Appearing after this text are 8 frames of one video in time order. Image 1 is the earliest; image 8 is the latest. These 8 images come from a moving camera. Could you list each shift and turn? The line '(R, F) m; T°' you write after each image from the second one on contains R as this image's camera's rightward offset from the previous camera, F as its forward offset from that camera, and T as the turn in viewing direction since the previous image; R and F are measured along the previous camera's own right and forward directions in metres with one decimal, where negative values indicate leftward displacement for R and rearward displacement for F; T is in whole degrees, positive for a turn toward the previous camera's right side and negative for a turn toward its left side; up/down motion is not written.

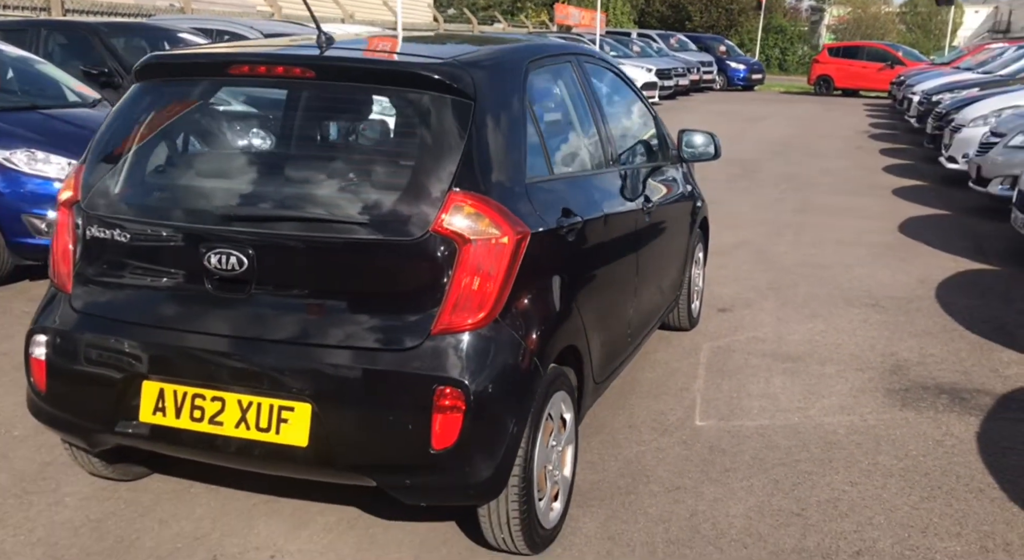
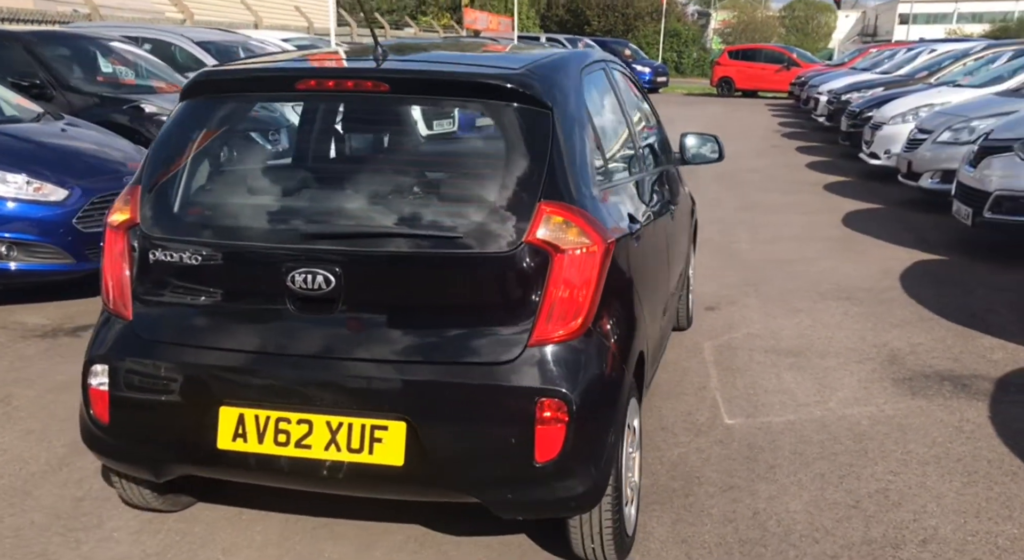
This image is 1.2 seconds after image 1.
(-0.5, +0.1) m; +6°
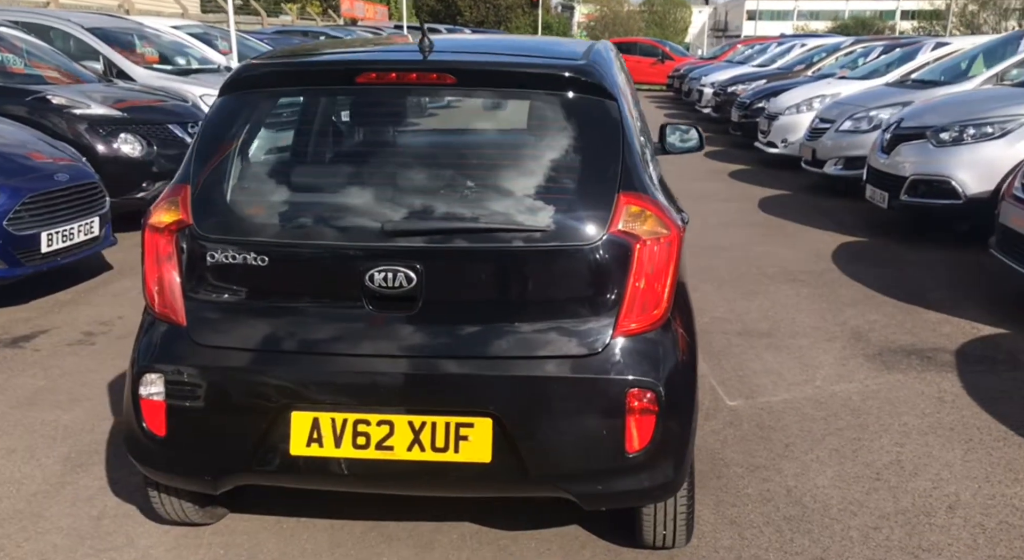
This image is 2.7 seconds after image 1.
(-0.6, +0.1) m; +8°
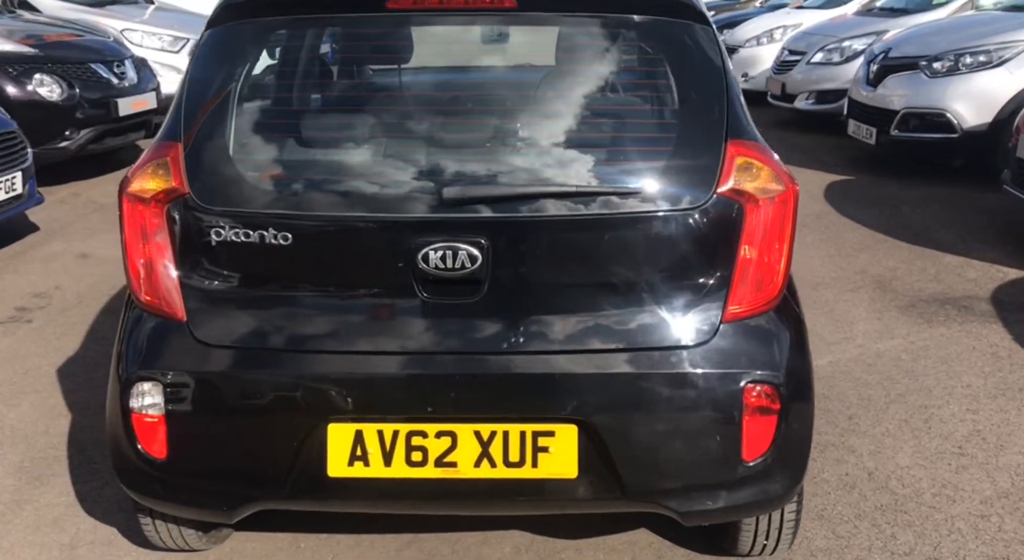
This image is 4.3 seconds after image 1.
(-0.4, +0.5) m; +5°
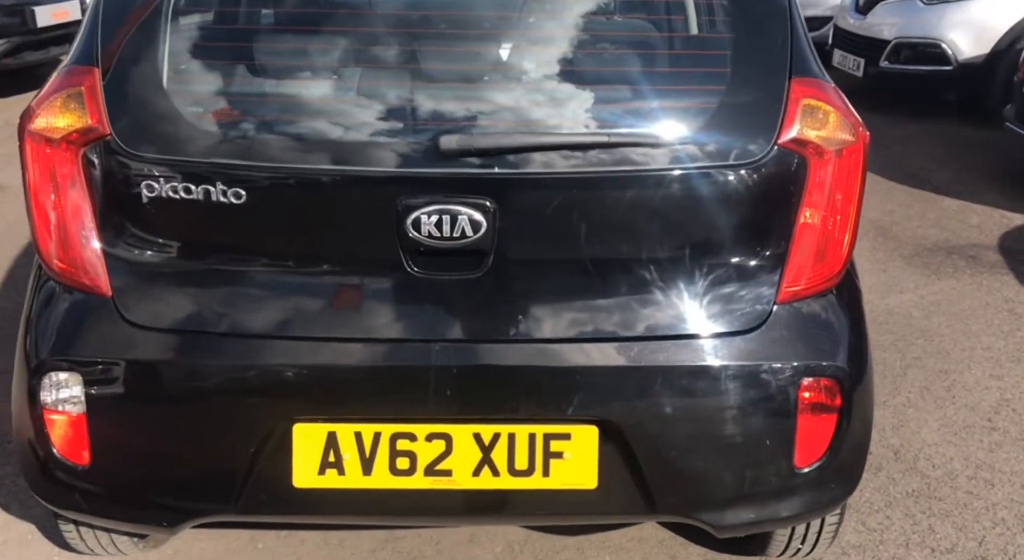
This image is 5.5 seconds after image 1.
(-0.1, +0.4) m; +3°
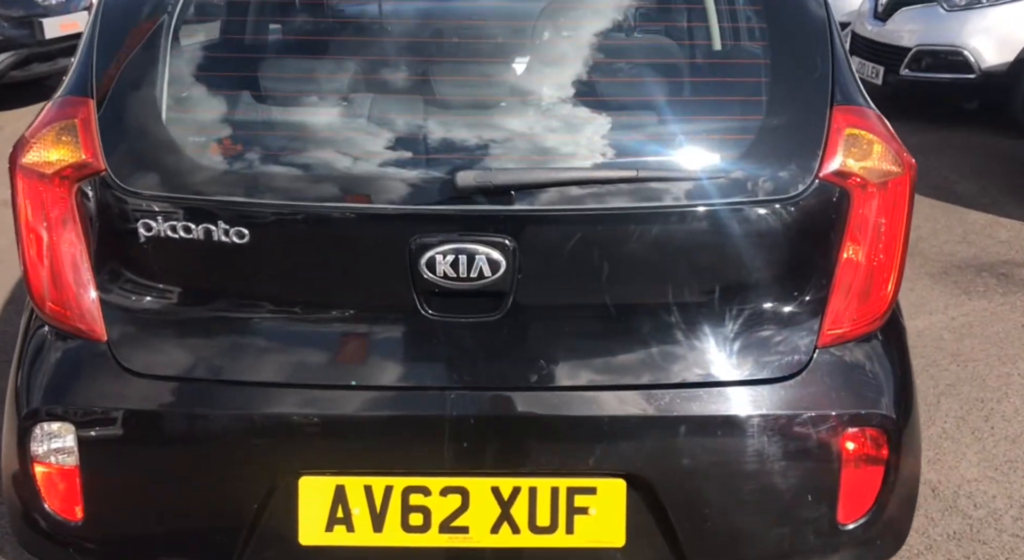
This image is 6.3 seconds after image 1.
(0.0, +0.1) m; -1°
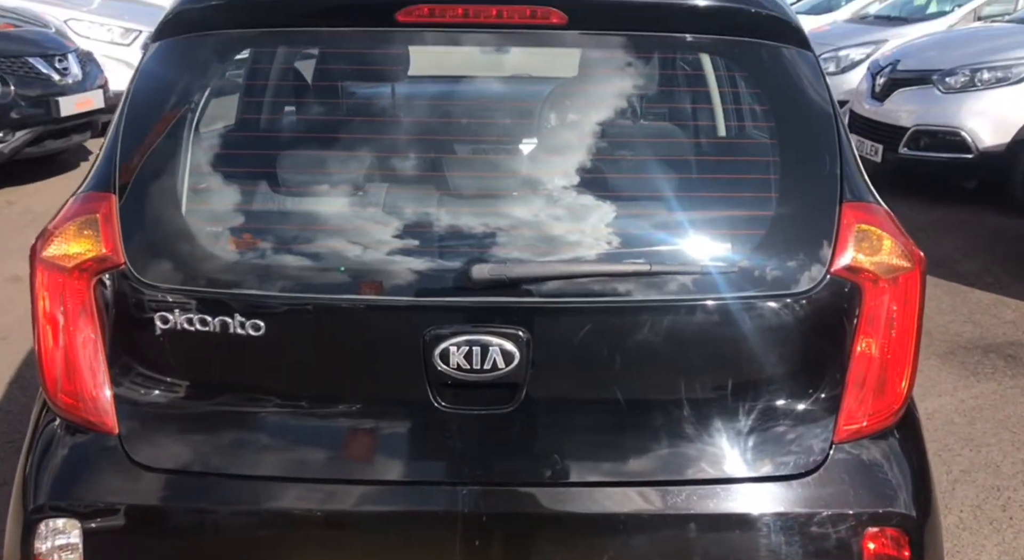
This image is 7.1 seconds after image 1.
(0.0, 0.0) m; 0°
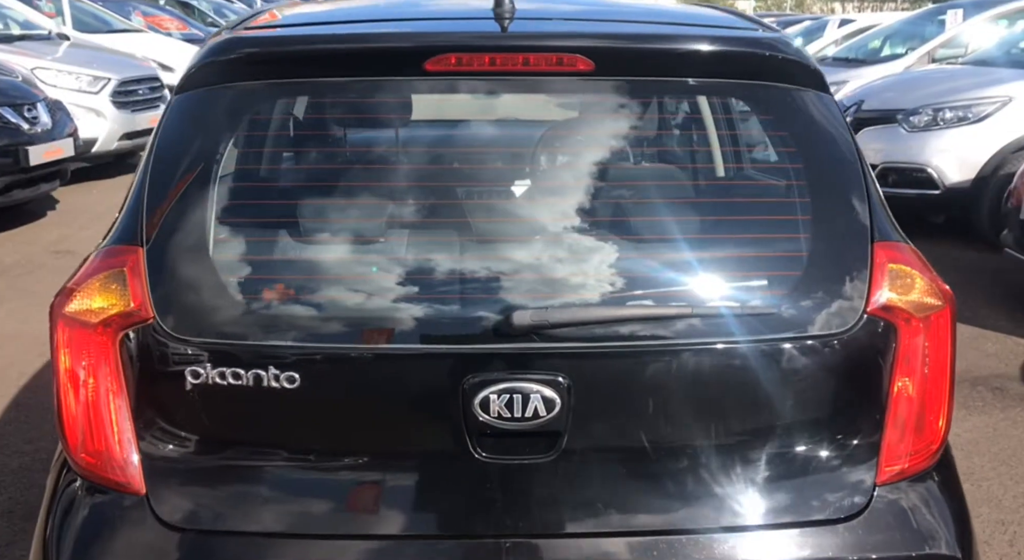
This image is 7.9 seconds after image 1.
(-0.1, 0.0) m; +3°
